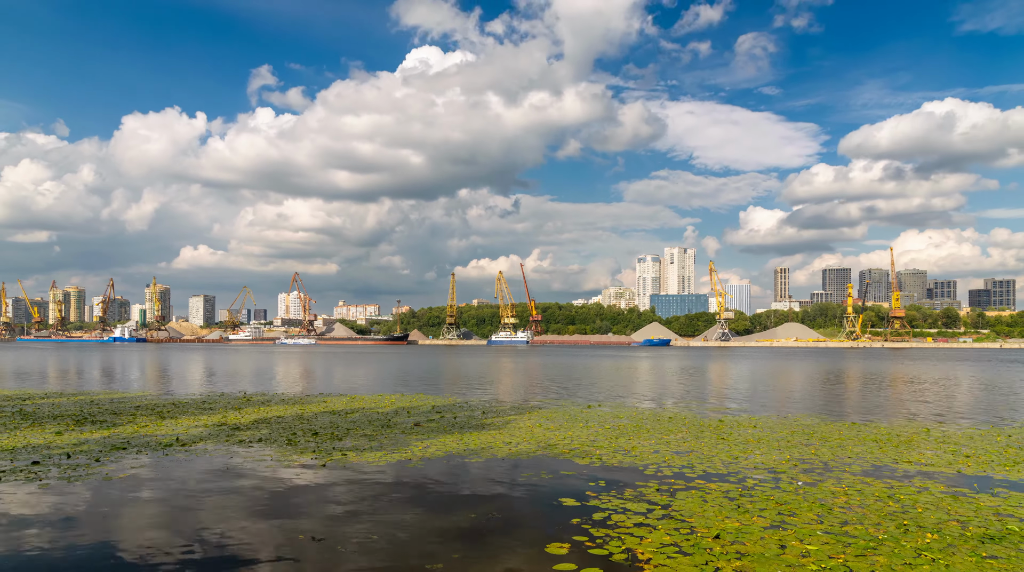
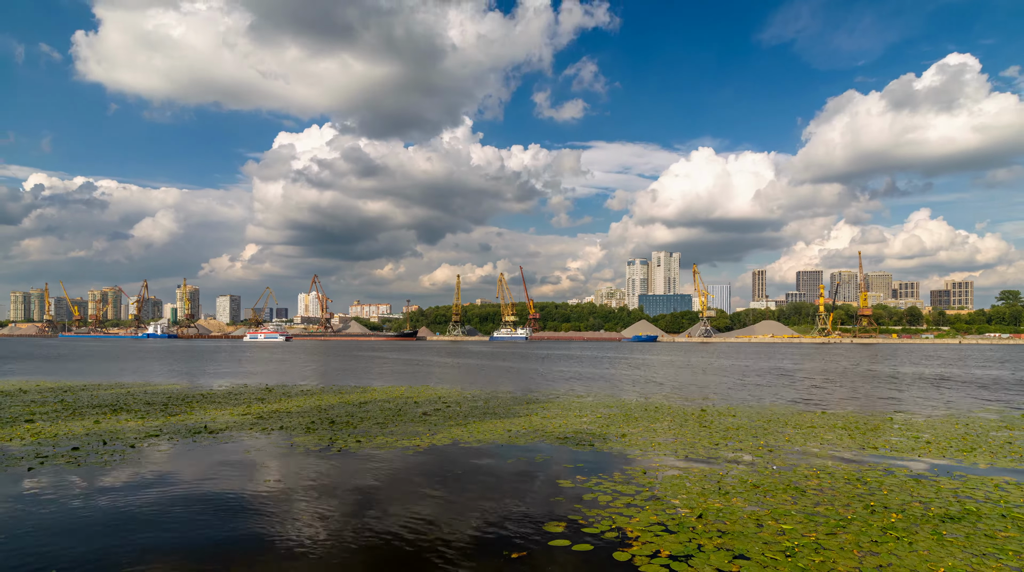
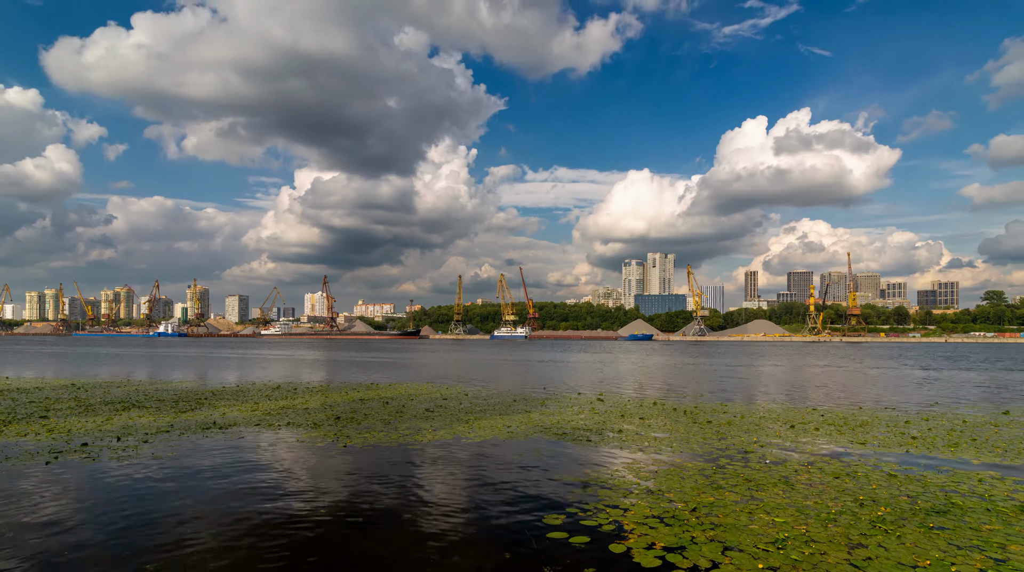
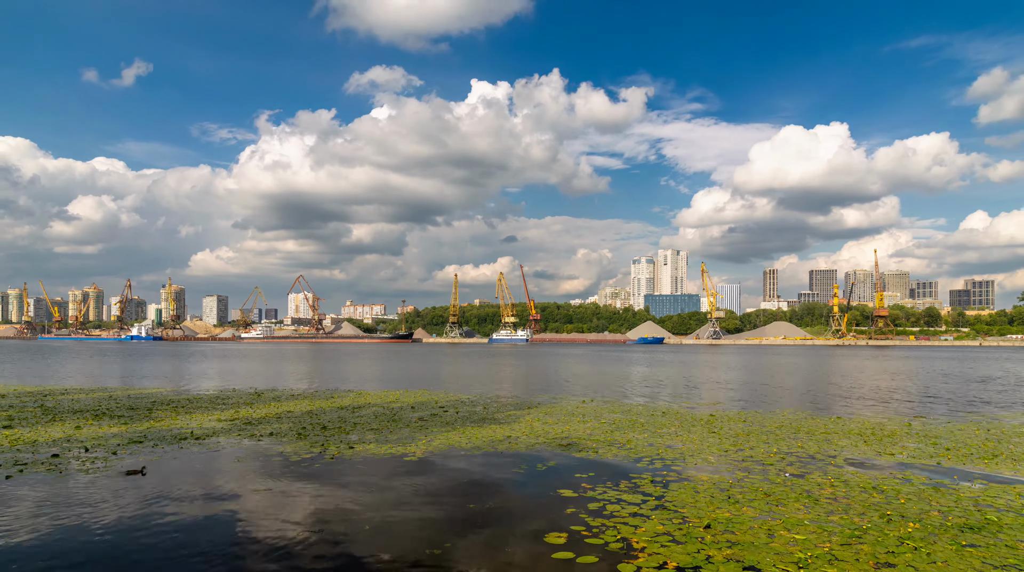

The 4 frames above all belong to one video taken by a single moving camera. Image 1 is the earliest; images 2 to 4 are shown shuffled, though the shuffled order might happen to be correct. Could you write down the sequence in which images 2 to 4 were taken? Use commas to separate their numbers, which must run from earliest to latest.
4, 2, 3
